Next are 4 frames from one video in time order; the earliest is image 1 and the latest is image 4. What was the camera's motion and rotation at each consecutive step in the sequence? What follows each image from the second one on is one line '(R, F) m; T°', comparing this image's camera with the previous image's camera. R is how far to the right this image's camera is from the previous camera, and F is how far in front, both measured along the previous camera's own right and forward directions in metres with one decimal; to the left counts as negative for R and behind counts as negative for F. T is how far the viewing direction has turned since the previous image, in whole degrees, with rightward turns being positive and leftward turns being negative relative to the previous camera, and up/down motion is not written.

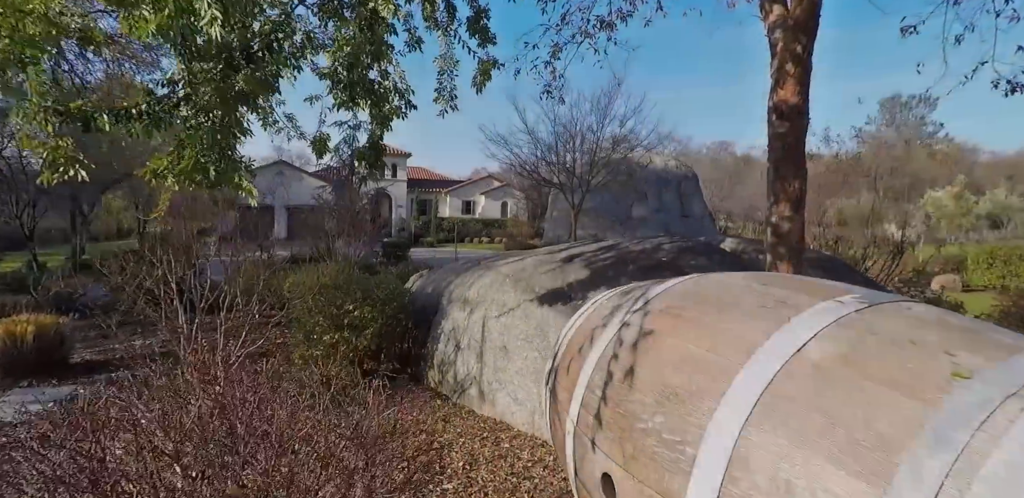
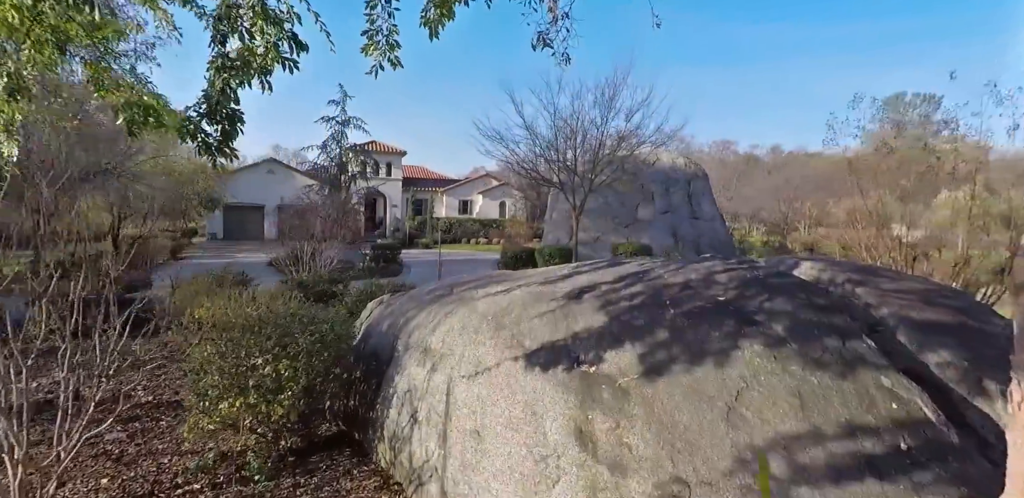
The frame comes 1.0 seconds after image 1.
(+0.1, +1.1) m; 0°
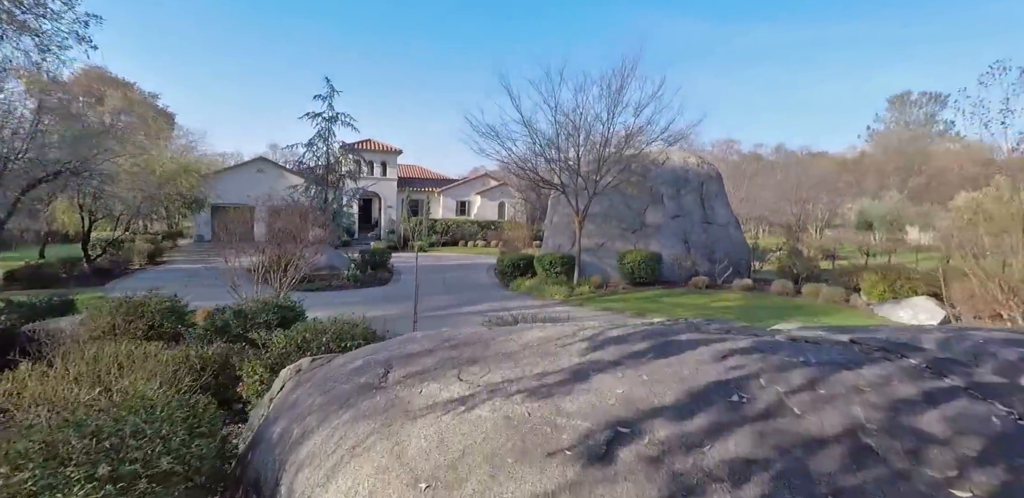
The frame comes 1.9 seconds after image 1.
(+0.1, +1.2) m; 0°
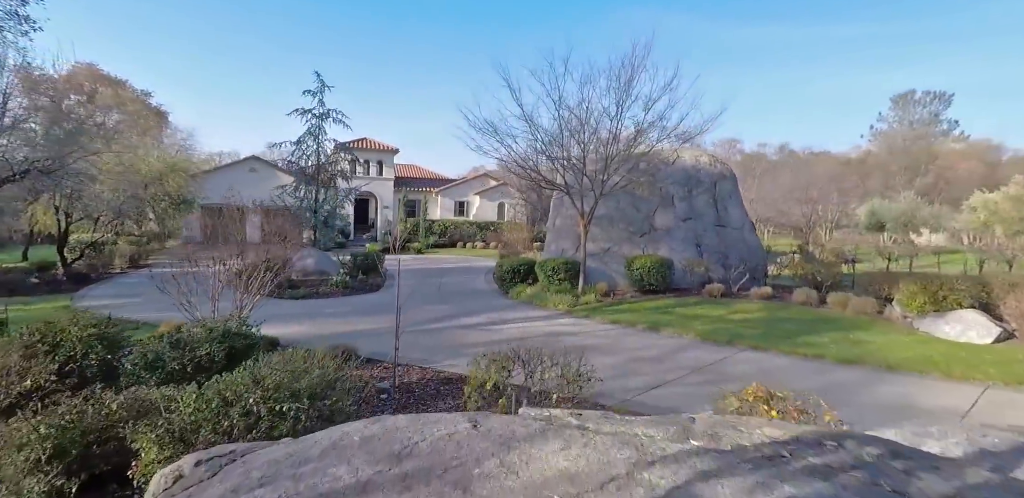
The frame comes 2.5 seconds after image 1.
(0.0, +0.9) m; 0°
